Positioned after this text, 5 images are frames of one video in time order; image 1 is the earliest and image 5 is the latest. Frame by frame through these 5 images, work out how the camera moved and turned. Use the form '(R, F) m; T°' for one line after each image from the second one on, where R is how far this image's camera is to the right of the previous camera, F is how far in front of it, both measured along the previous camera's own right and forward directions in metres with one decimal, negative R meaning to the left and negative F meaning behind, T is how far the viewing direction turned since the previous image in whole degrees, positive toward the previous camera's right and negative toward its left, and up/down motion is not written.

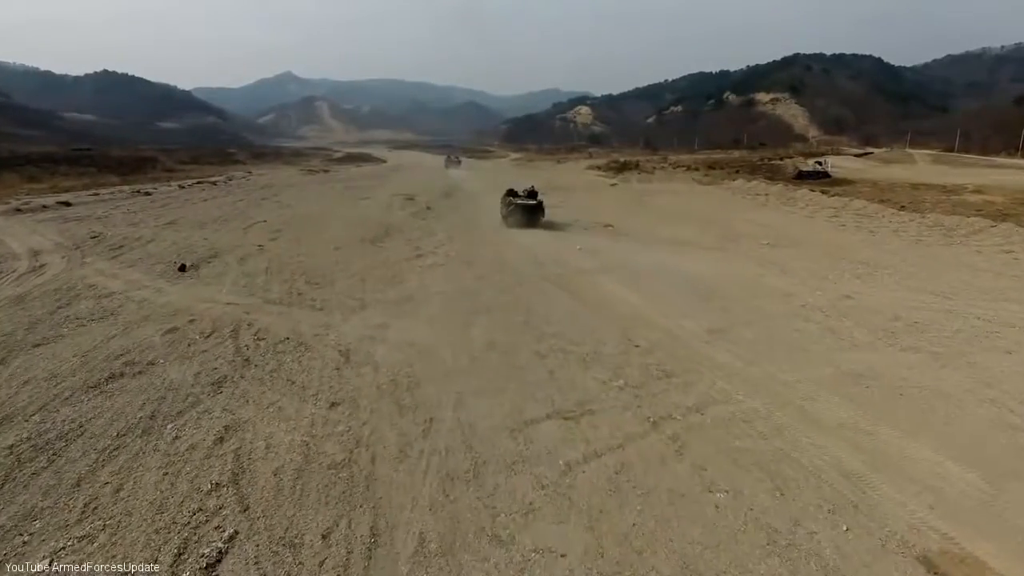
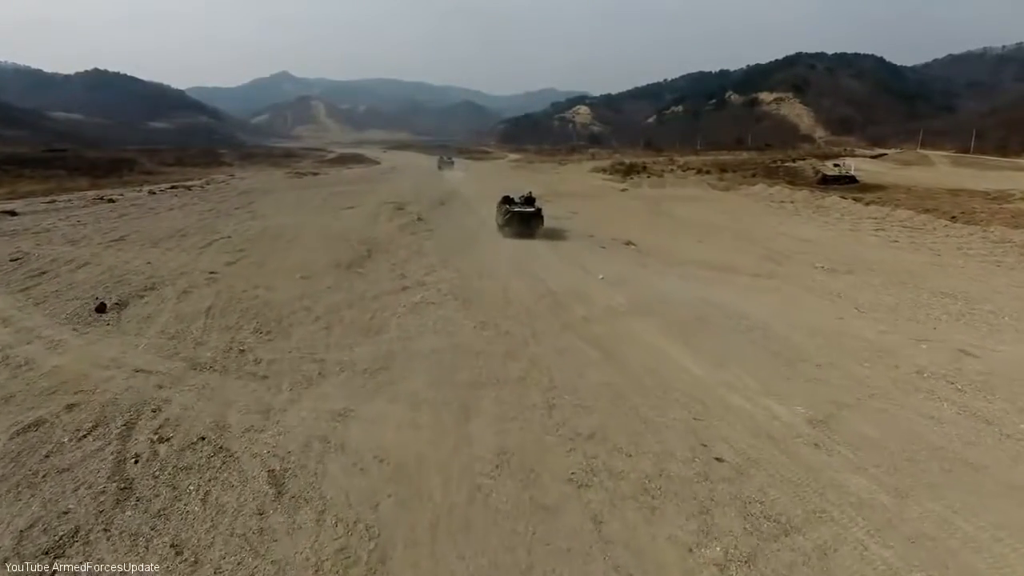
(-0.3, +4.1) m; 0°
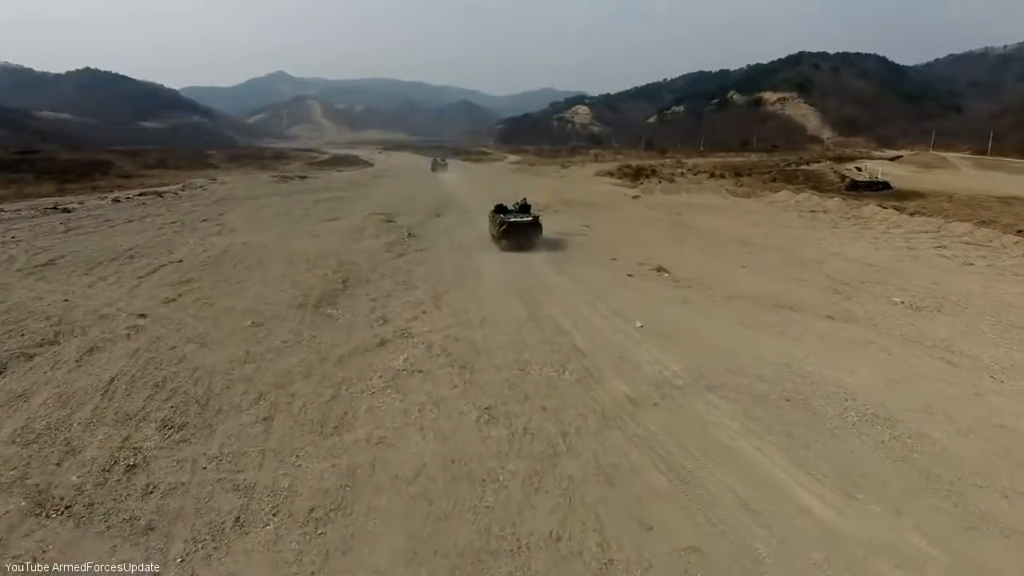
(-0.3, +4.1) m; 0°
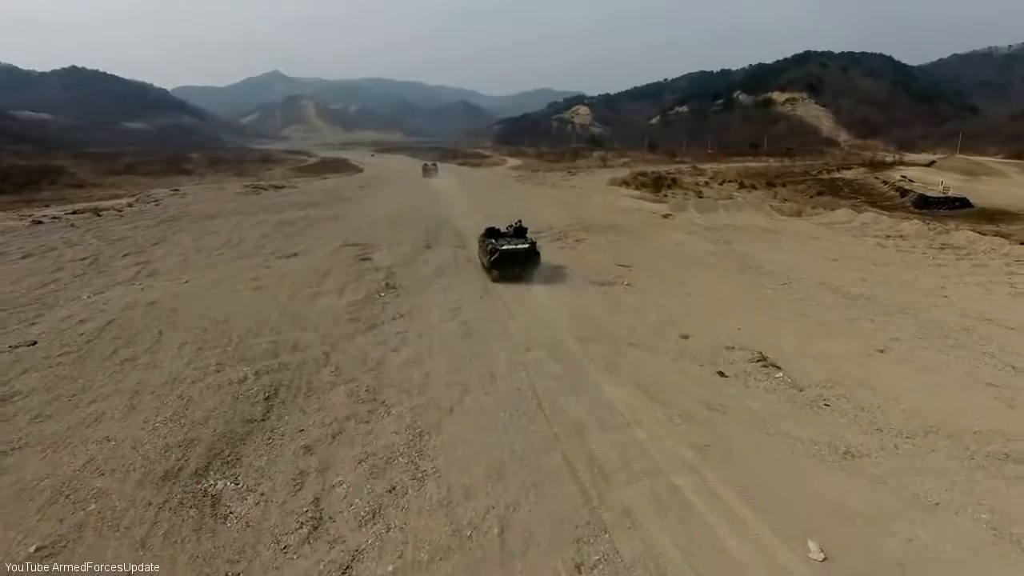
(-0.6, +7.2) m; 0°
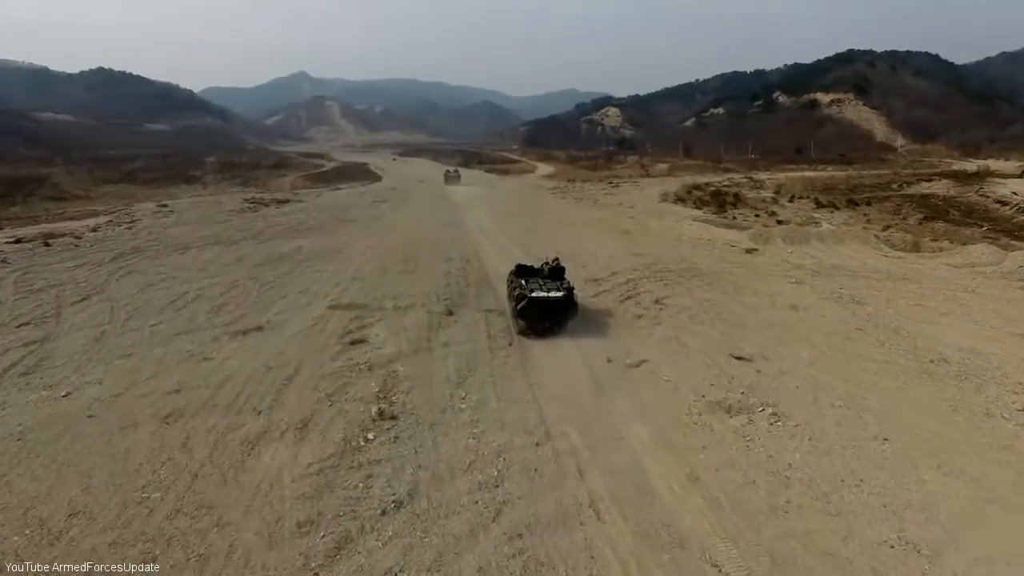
(-0.9, +7.6) m; -2°
